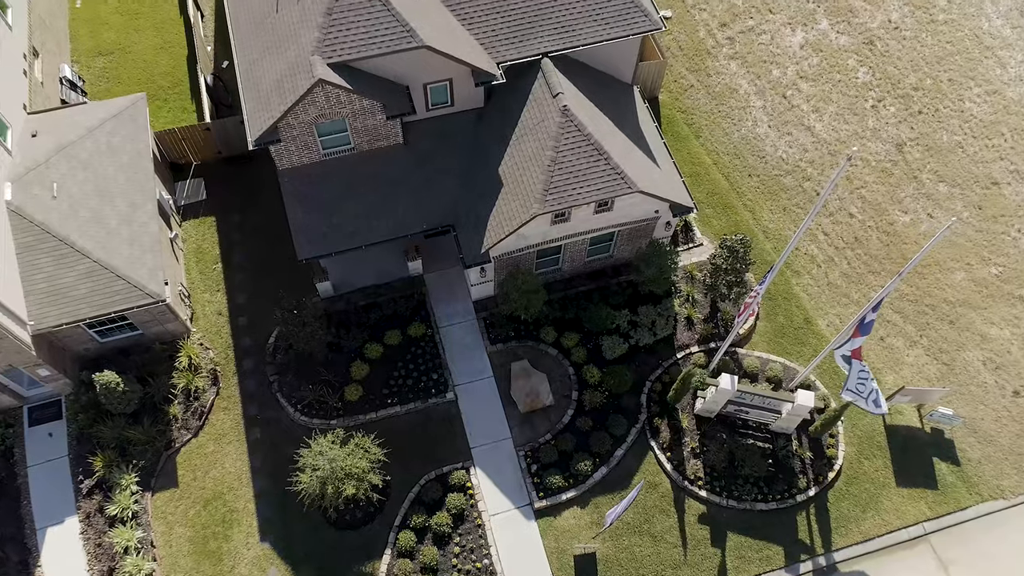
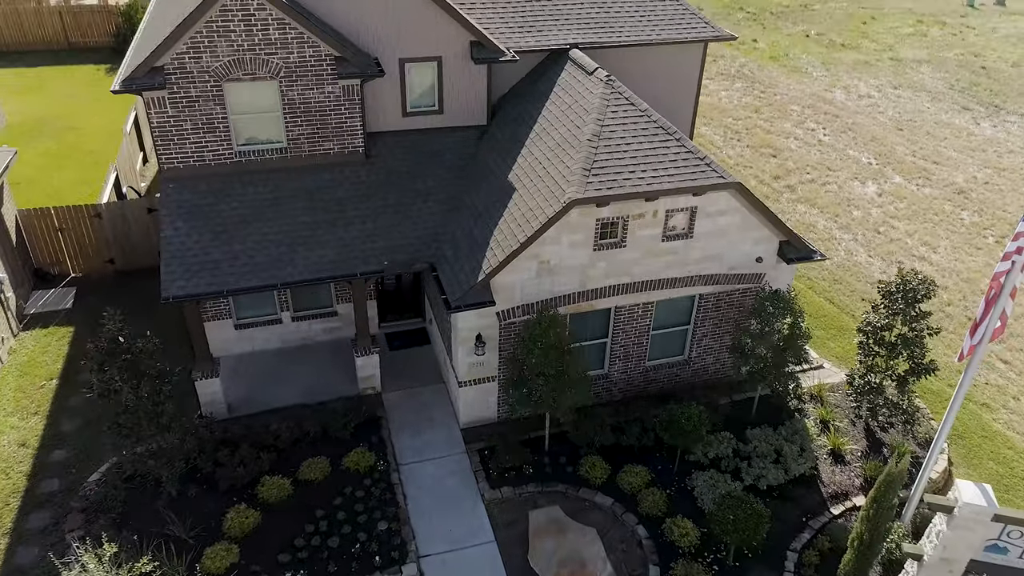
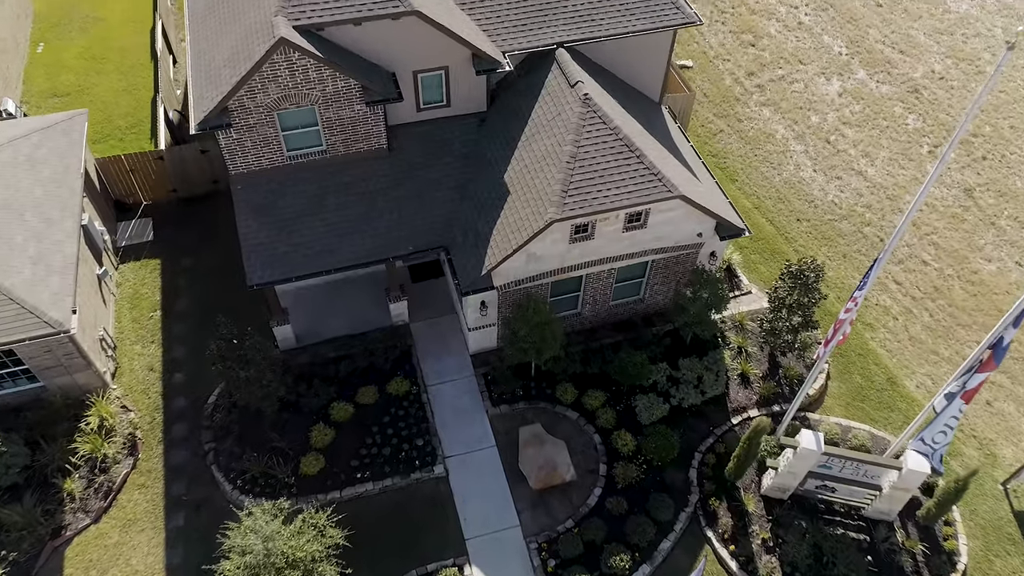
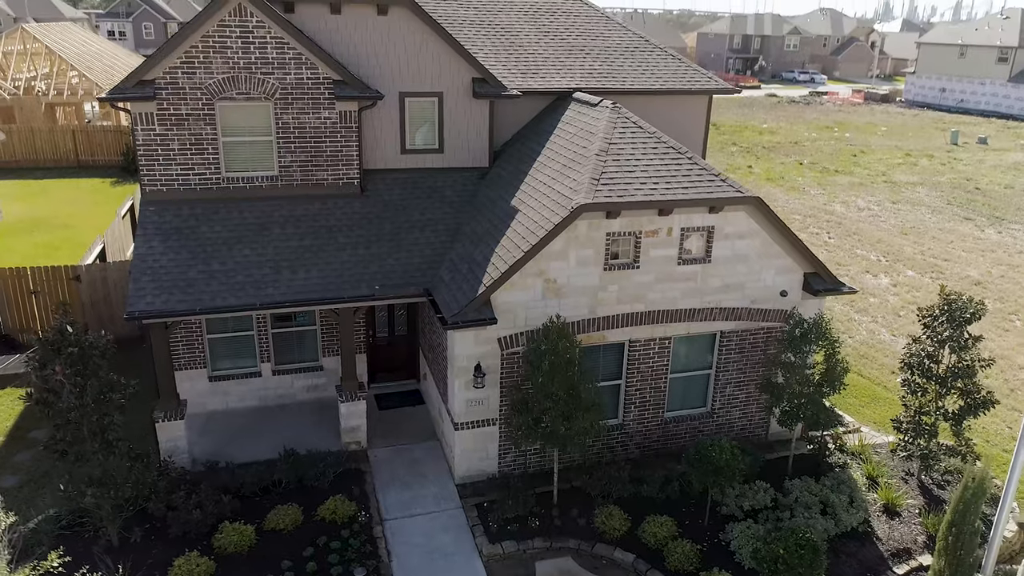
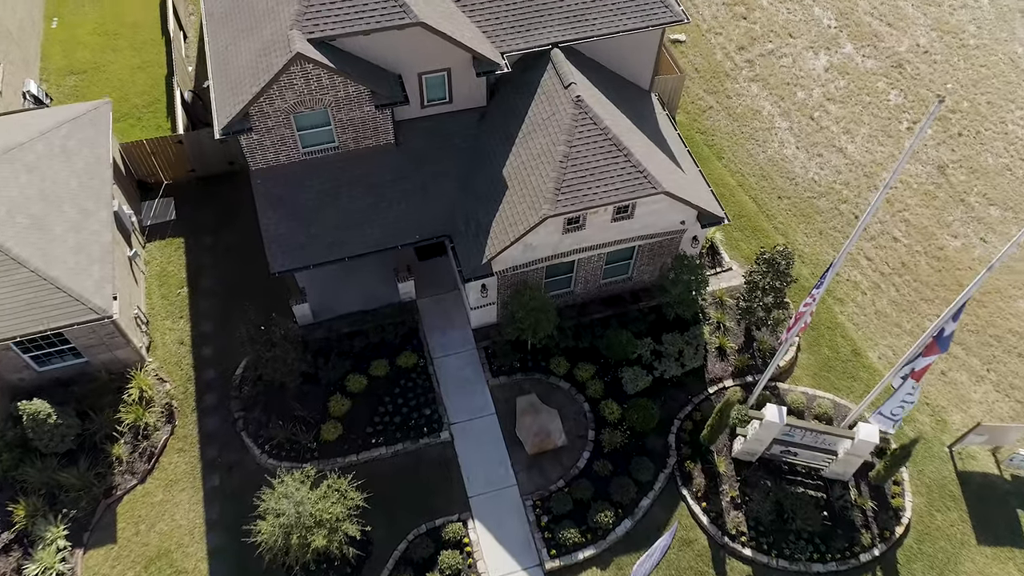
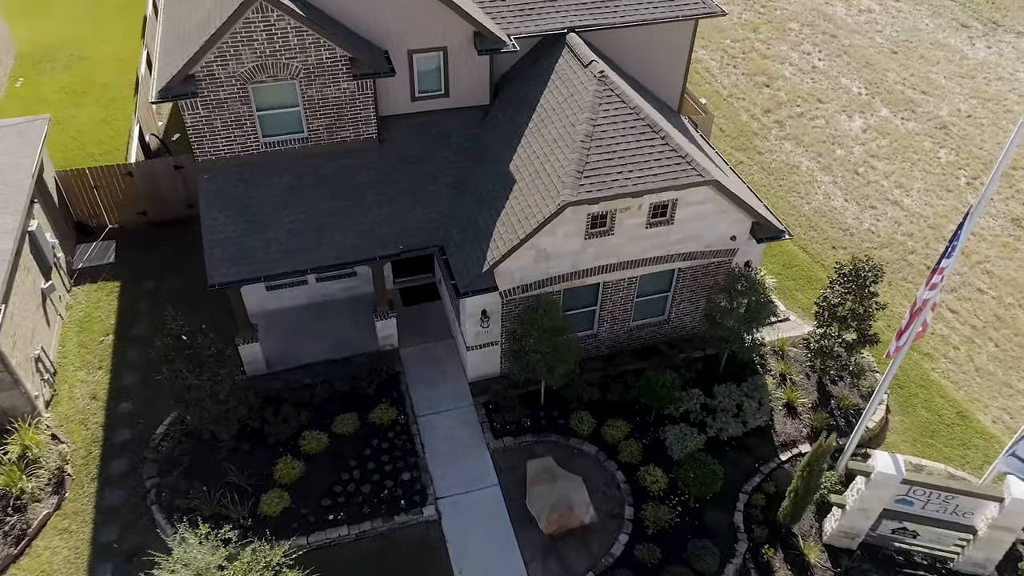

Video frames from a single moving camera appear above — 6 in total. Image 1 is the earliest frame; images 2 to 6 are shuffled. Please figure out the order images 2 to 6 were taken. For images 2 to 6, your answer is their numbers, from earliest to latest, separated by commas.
5, 3, 6, 2, 4
